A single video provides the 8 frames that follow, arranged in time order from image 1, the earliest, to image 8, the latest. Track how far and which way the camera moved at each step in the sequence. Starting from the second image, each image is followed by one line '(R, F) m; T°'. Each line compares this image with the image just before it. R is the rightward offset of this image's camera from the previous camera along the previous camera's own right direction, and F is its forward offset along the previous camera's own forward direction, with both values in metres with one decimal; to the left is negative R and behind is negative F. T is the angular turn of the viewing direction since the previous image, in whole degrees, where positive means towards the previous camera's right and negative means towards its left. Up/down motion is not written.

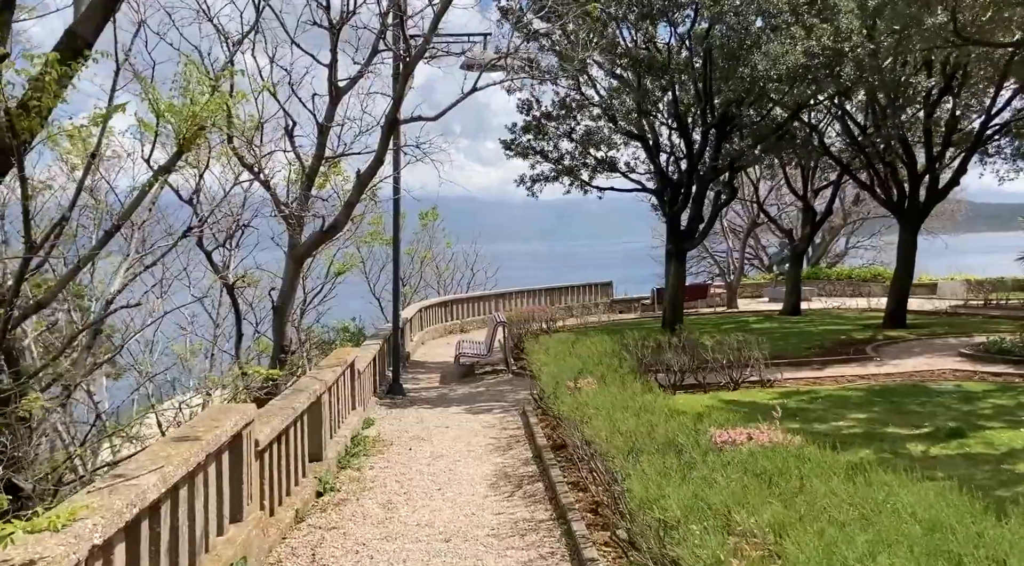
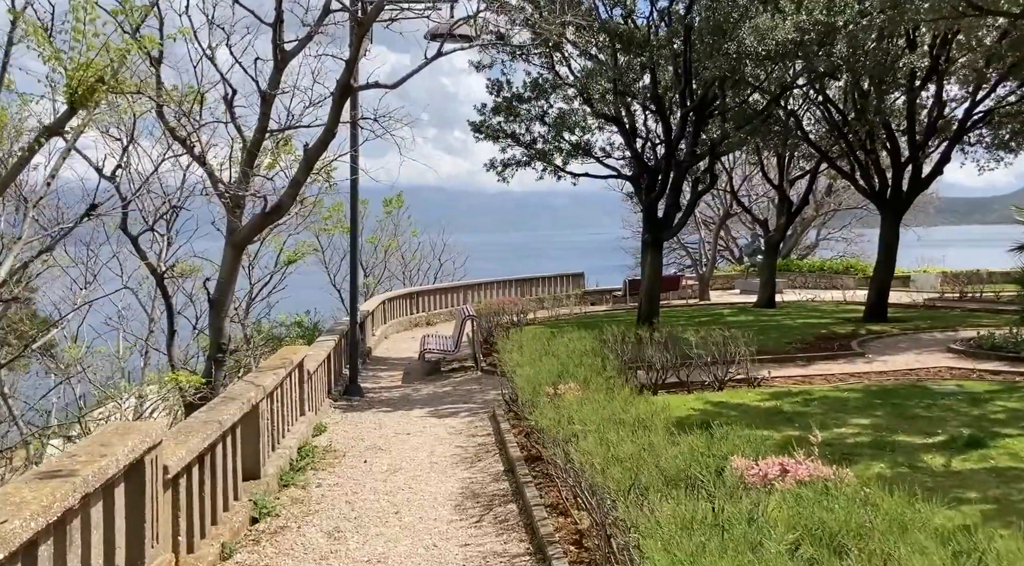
(0.0, +1.1) m; +2°
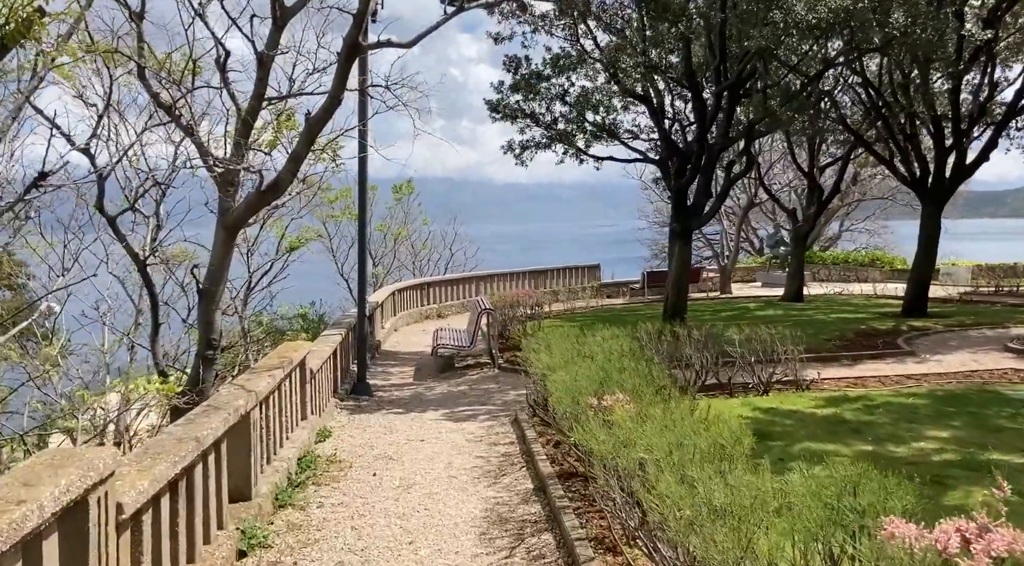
(-0.2, +1.2) m; -1°
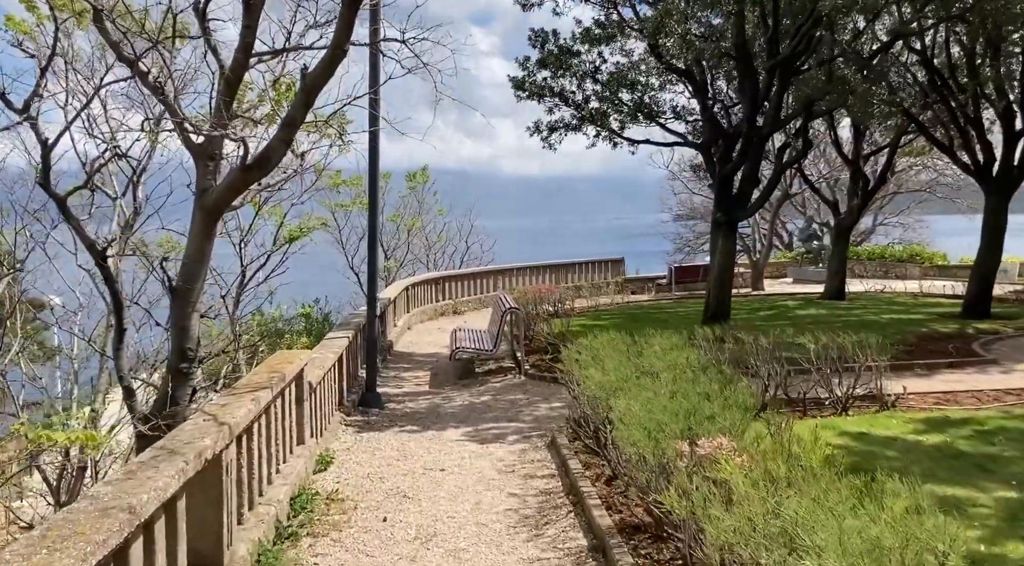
(-0.2, +1.7) m; -1°
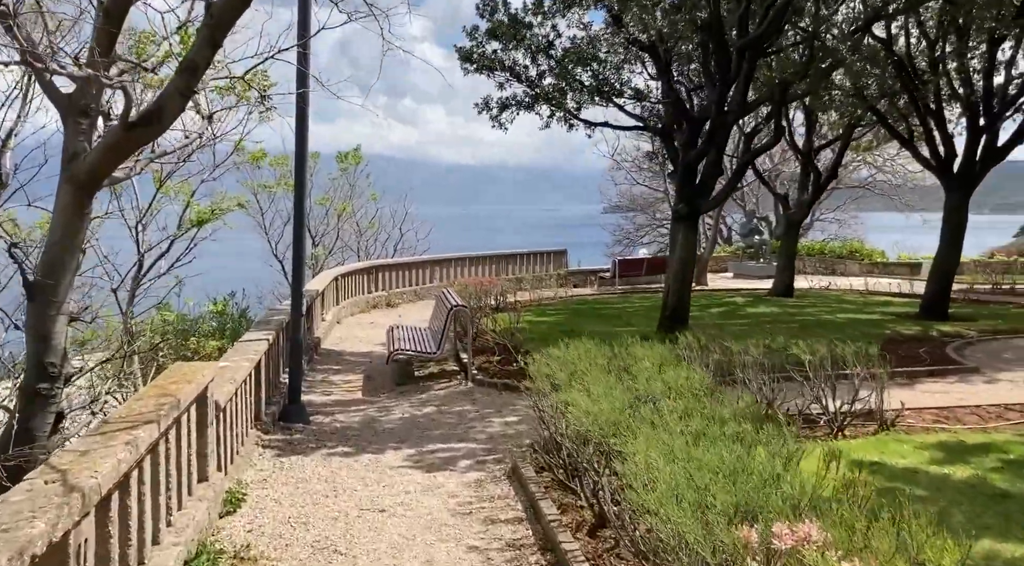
(-0.2, +1.5) m; +4°
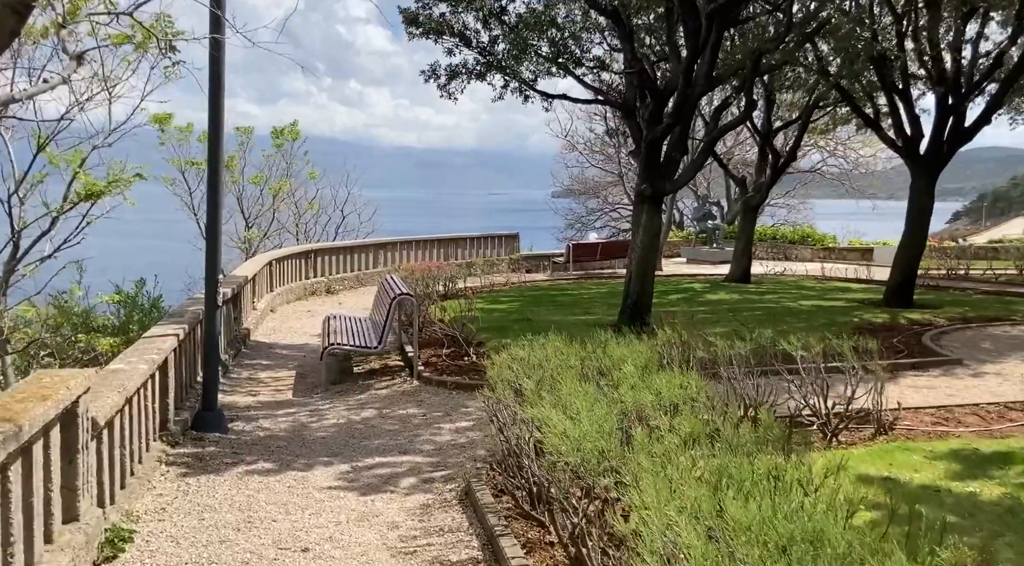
(0.0, +1.2) m; +3°
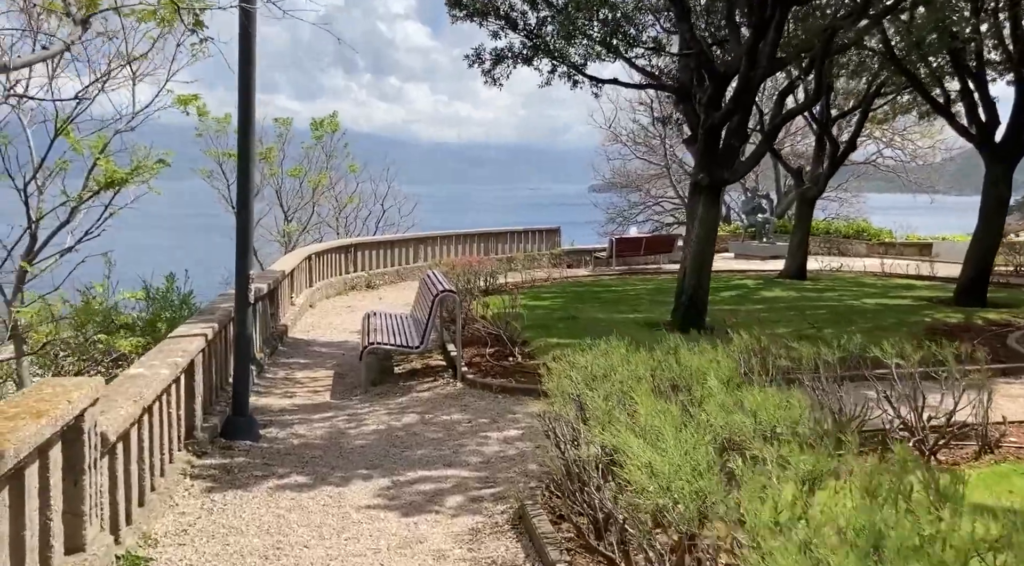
(-0.1, +0.7) m; -2°
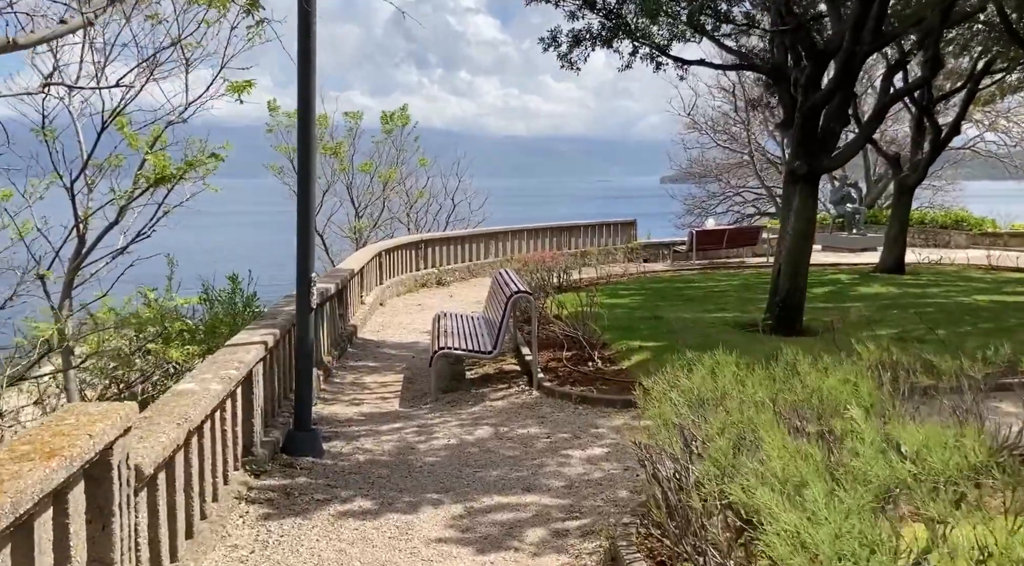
(-0.1, +0.7) m; -4°
